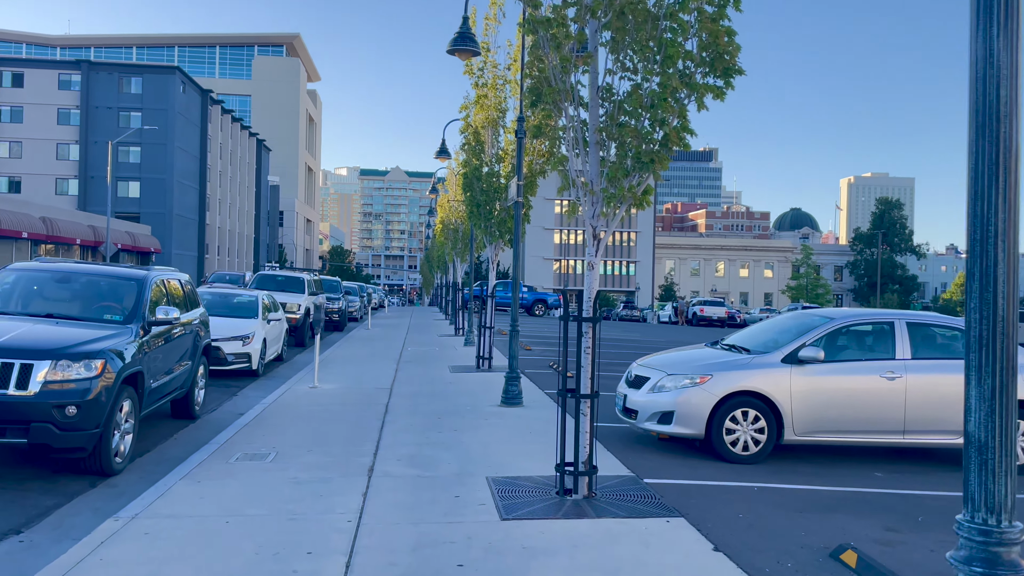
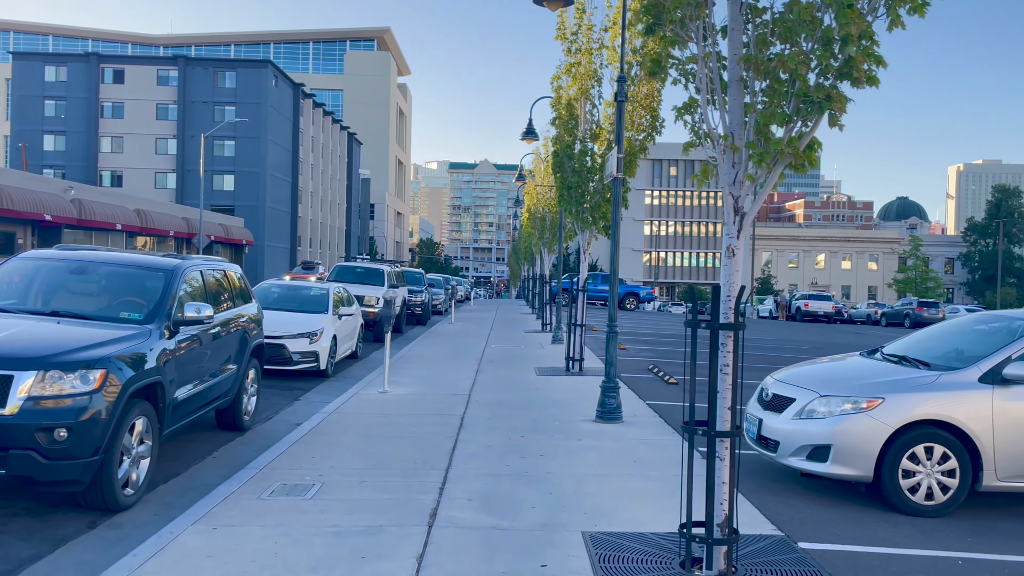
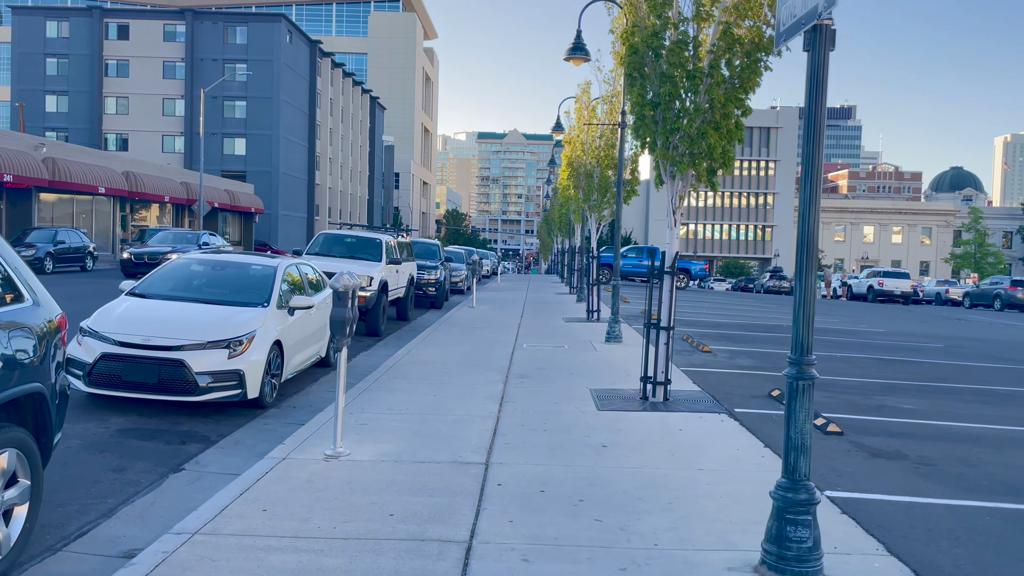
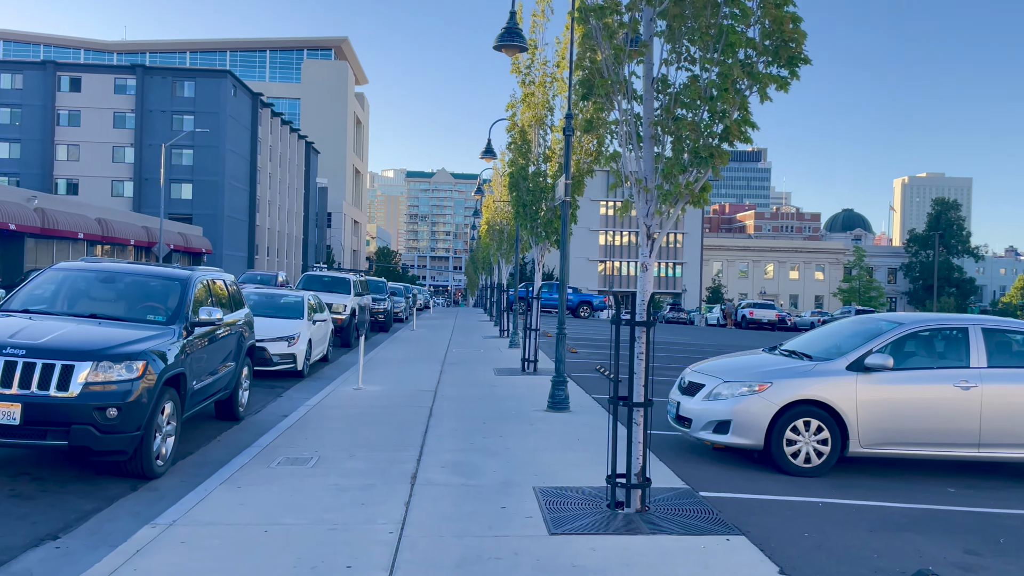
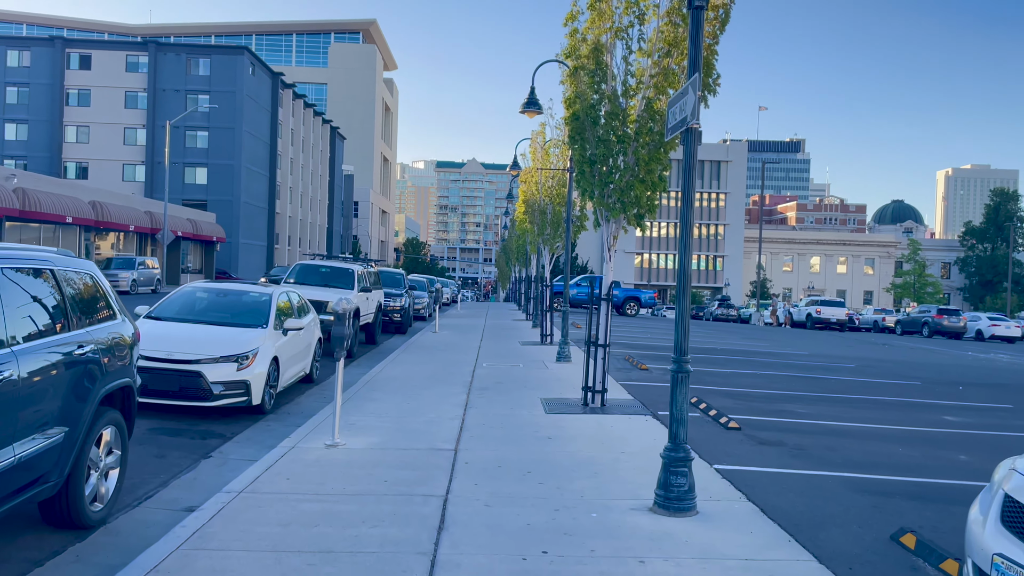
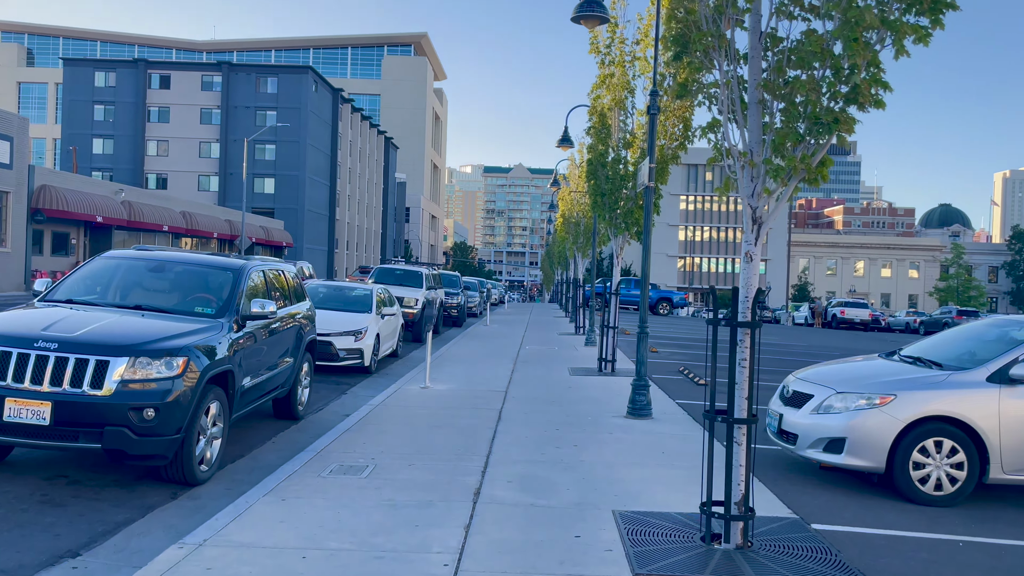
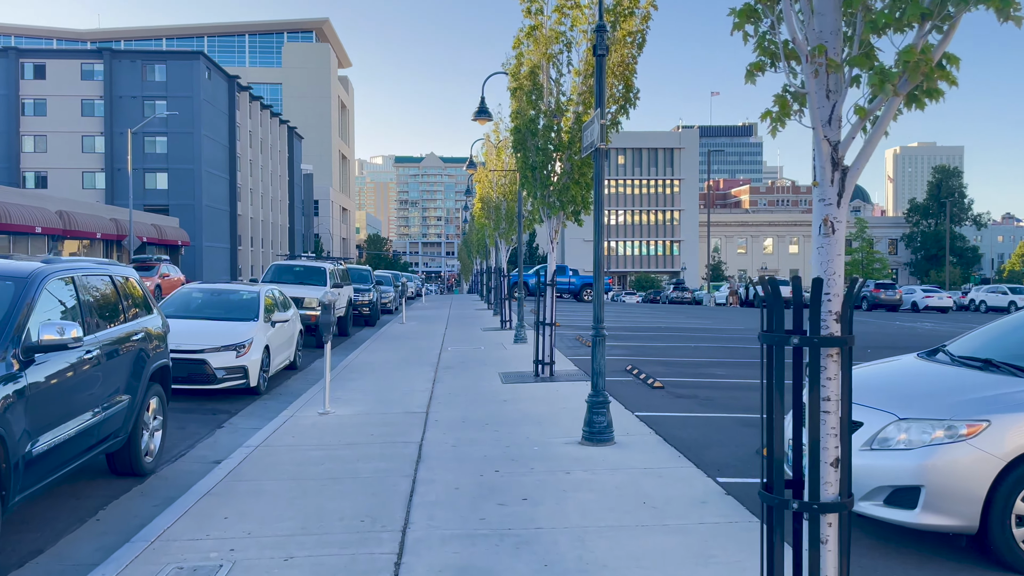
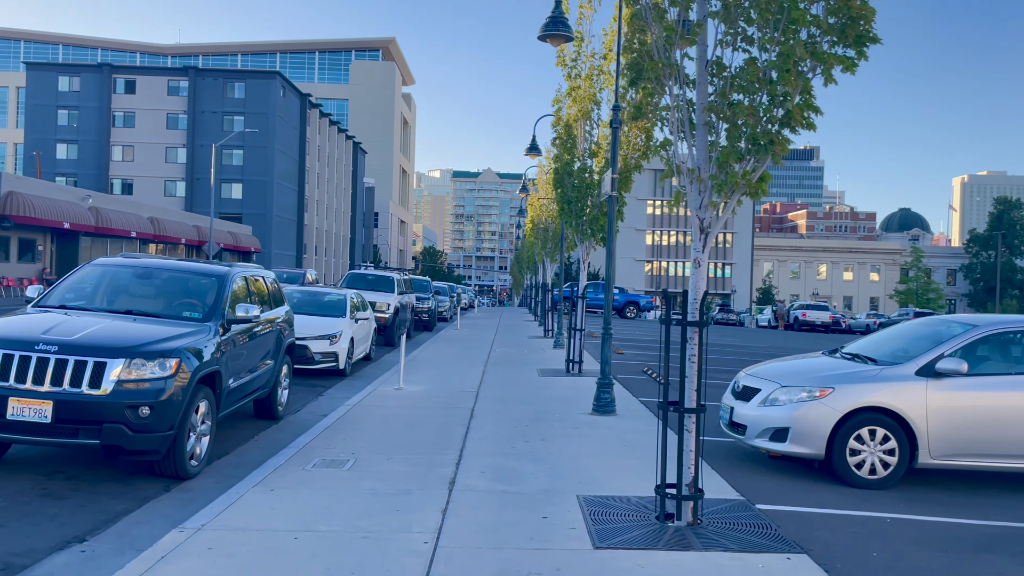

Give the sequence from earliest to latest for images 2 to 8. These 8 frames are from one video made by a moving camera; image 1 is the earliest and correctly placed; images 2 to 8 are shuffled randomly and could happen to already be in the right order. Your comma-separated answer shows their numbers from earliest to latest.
4, 8, 6, 2, 7, 5, 3
